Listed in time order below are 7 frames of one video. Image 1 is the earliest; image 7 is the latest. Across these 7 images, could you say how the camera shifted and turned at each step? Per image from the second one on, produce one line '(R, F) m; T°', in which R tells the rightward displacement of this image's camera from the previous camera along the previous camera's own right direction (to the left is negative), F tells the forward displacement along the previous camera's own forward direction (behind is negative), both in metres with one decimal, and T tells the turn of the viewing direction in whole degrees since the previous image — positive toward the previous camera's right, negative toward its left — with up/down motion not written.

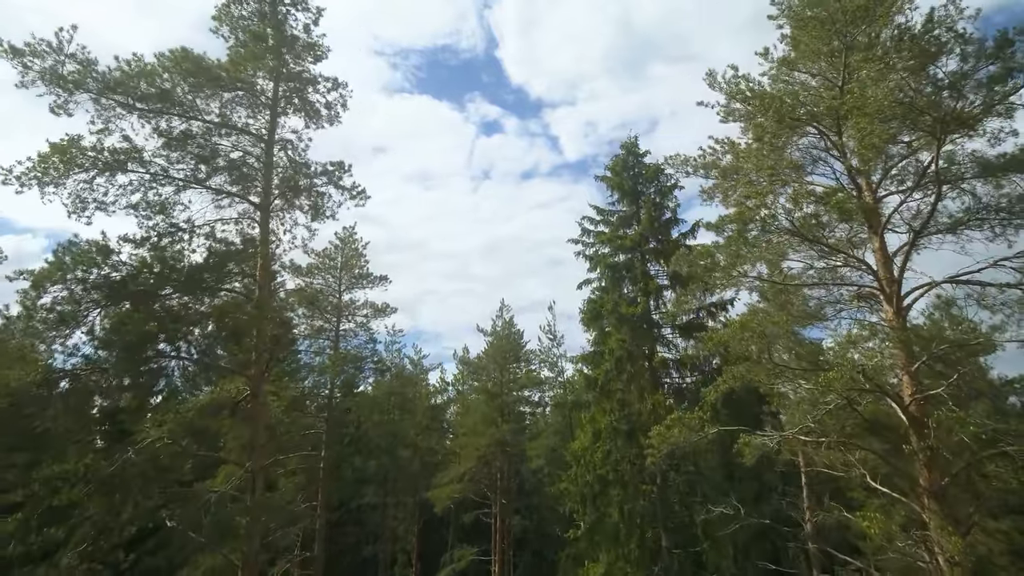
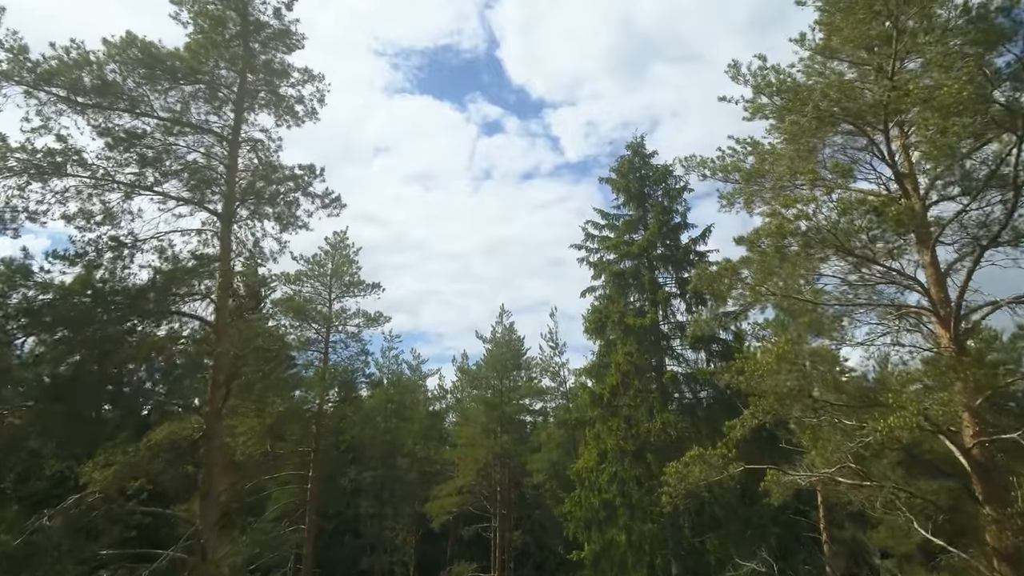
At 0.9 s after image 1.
(0.0, +1.3) m; 0°
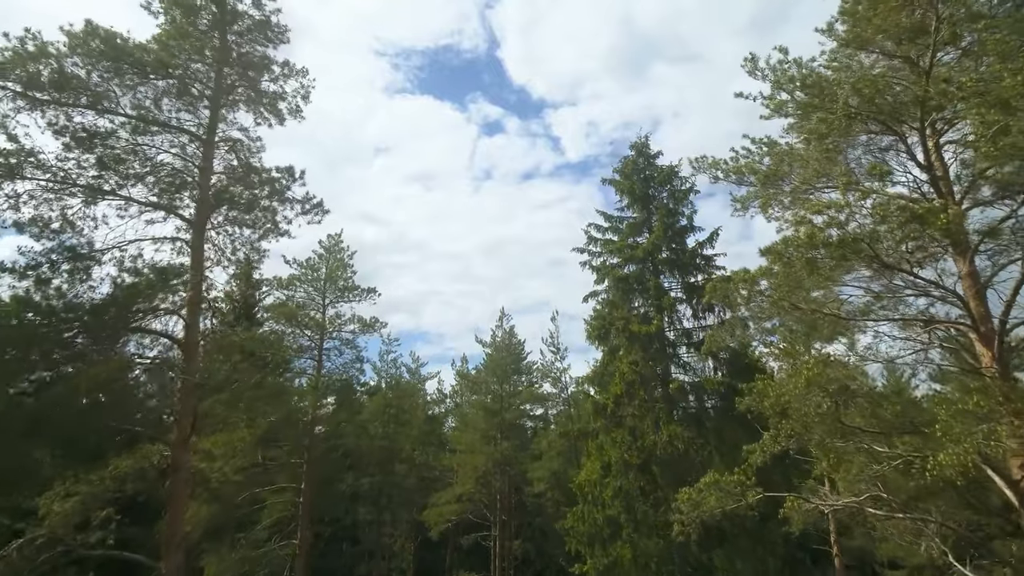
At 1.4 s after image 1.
(0.0, +0.8) m; 0°
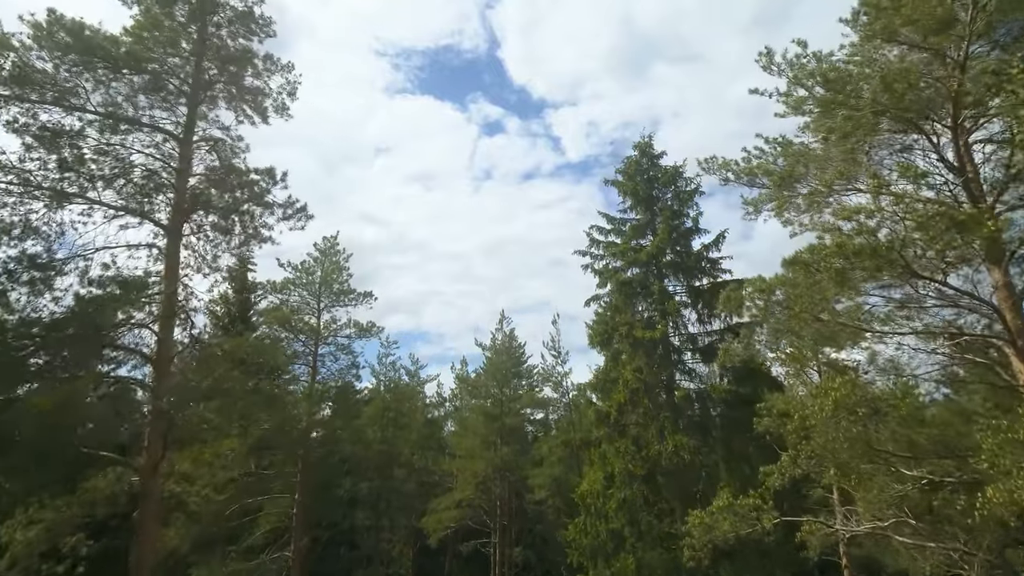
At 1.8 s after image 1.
(0.0, +0.6) m; 0°
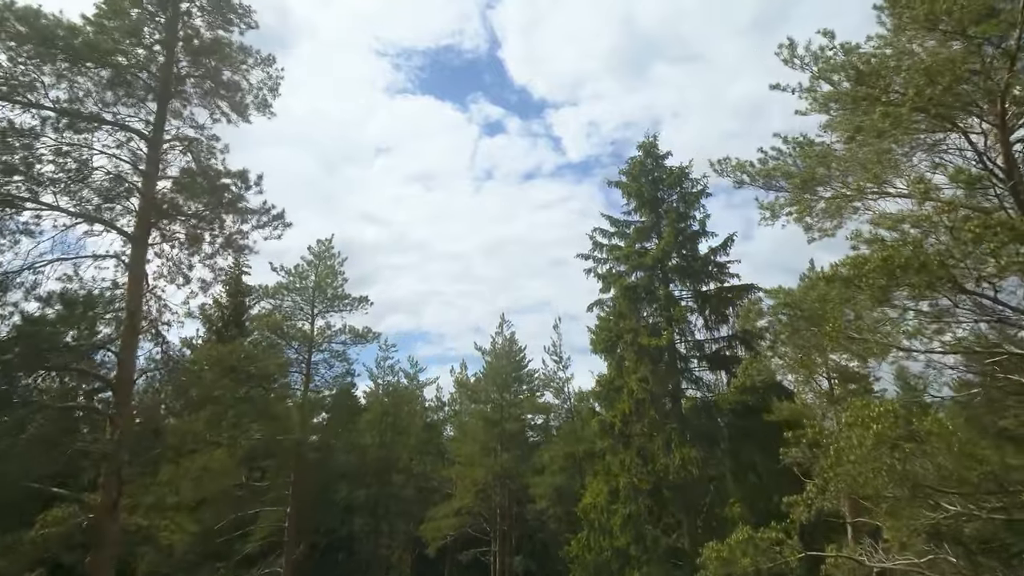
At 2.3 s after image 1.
(0.0, +0.7) m; 0°
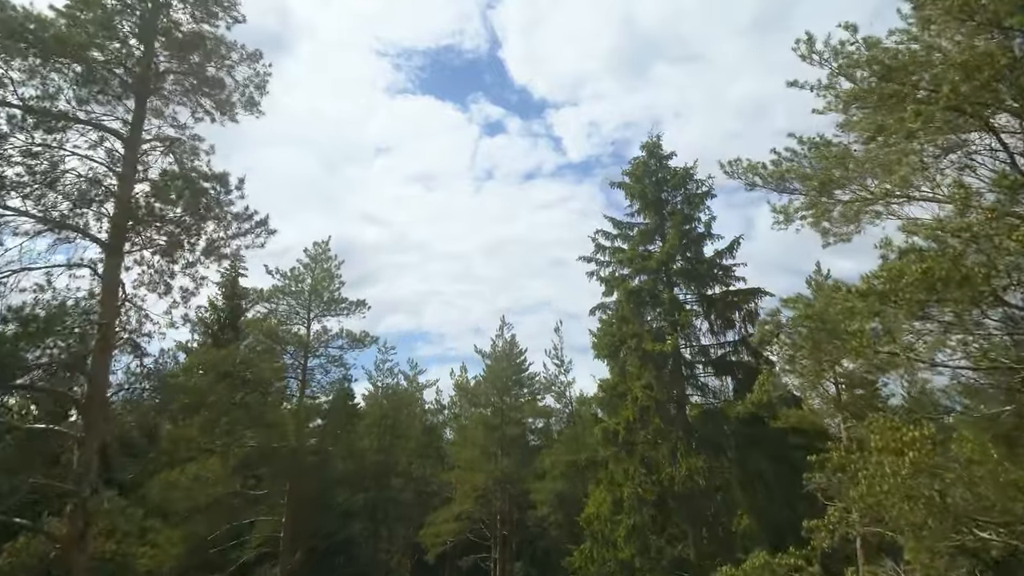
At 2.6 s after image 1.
(0.0, +0.5) m; 0°
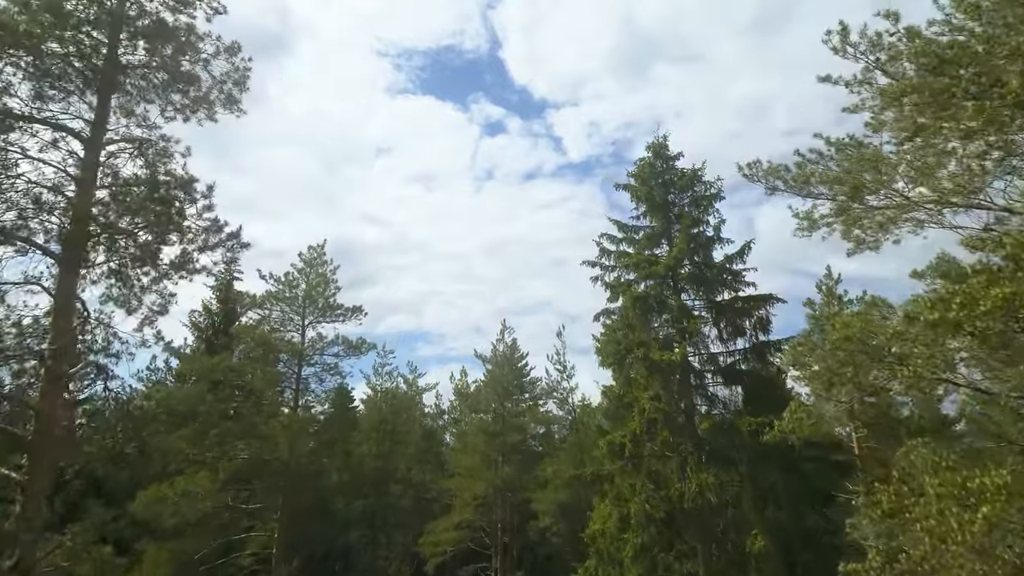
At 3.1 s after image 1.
(0.0, +0.7) m; 0°
